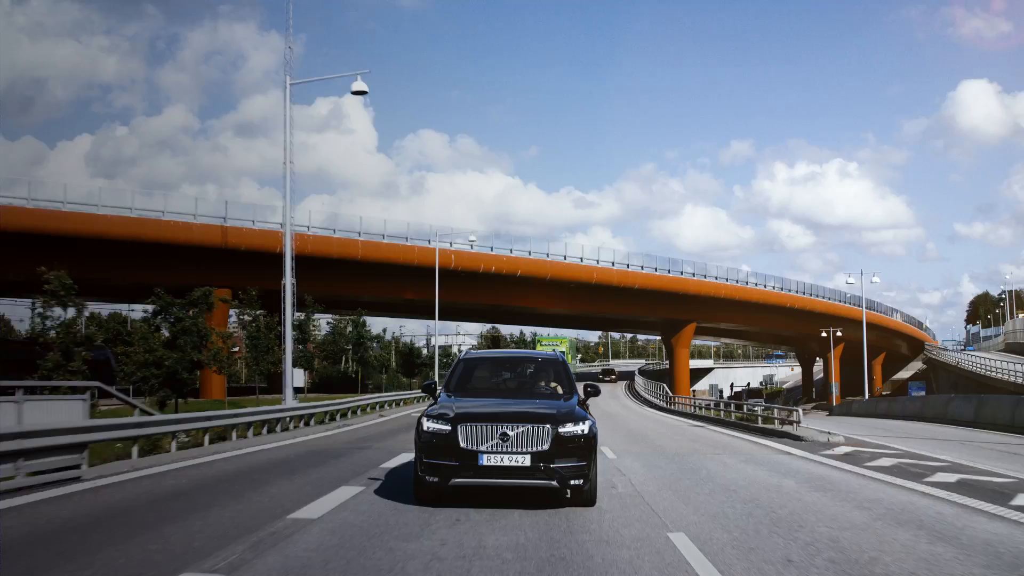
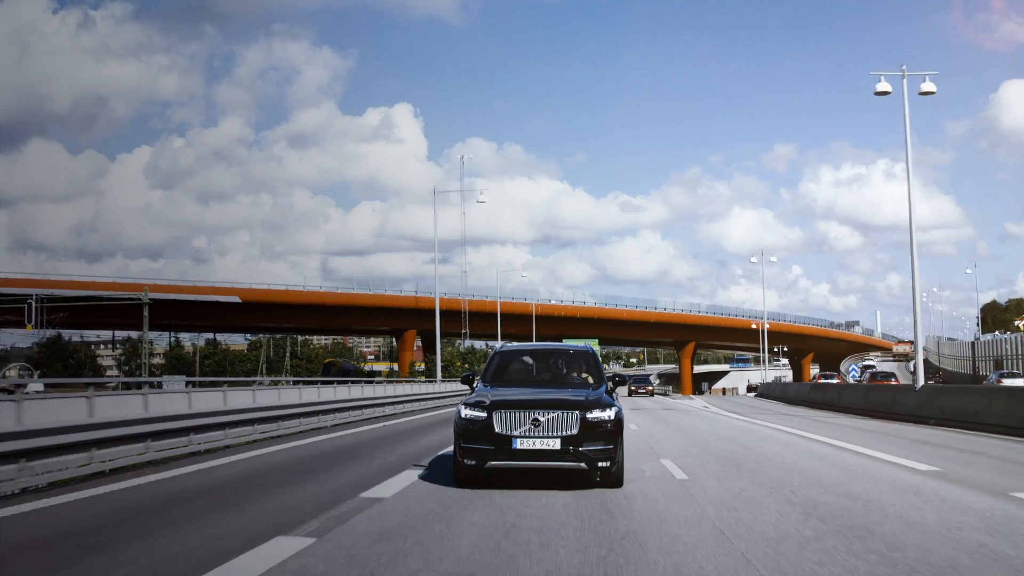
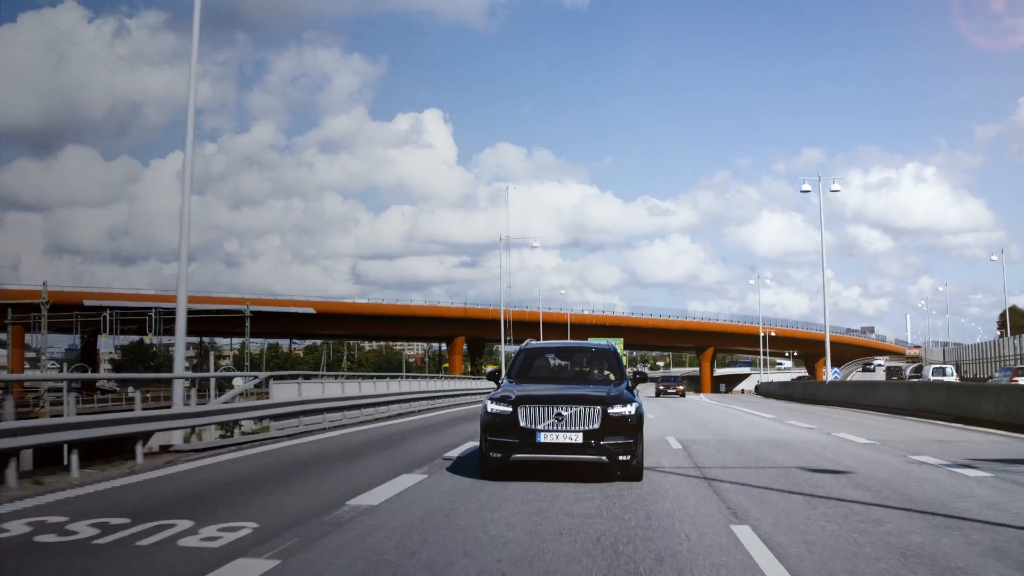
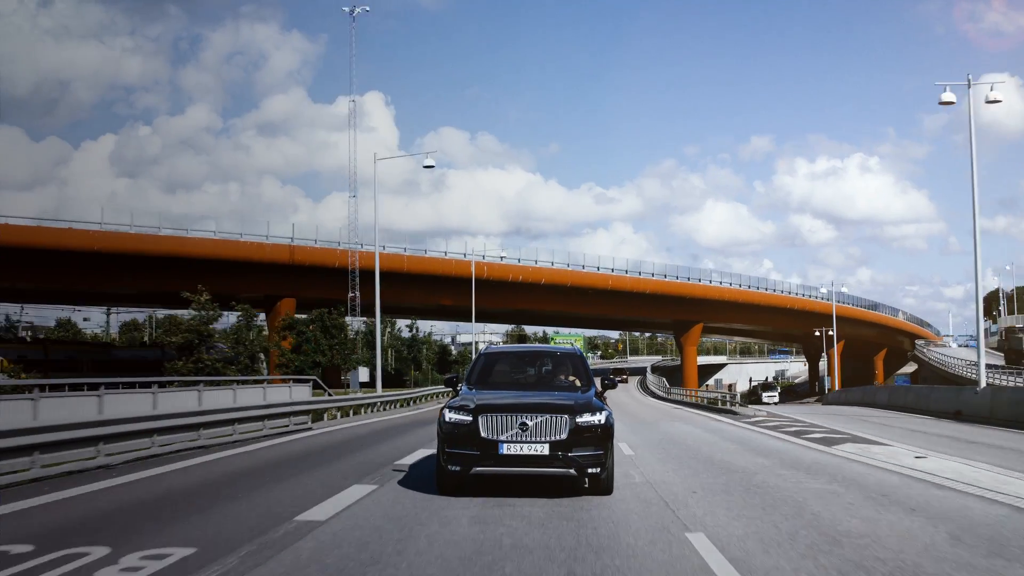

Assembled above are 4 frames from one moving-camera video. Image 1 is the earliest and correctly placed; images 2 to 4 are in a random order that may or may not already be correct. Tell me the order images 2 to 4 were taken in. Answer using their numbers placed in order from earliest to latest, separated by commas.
4, 2, 3
